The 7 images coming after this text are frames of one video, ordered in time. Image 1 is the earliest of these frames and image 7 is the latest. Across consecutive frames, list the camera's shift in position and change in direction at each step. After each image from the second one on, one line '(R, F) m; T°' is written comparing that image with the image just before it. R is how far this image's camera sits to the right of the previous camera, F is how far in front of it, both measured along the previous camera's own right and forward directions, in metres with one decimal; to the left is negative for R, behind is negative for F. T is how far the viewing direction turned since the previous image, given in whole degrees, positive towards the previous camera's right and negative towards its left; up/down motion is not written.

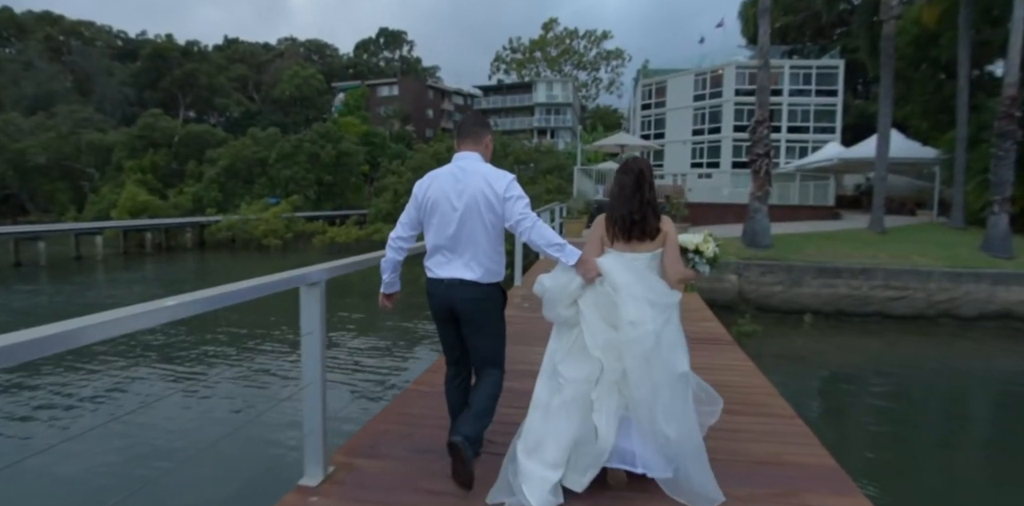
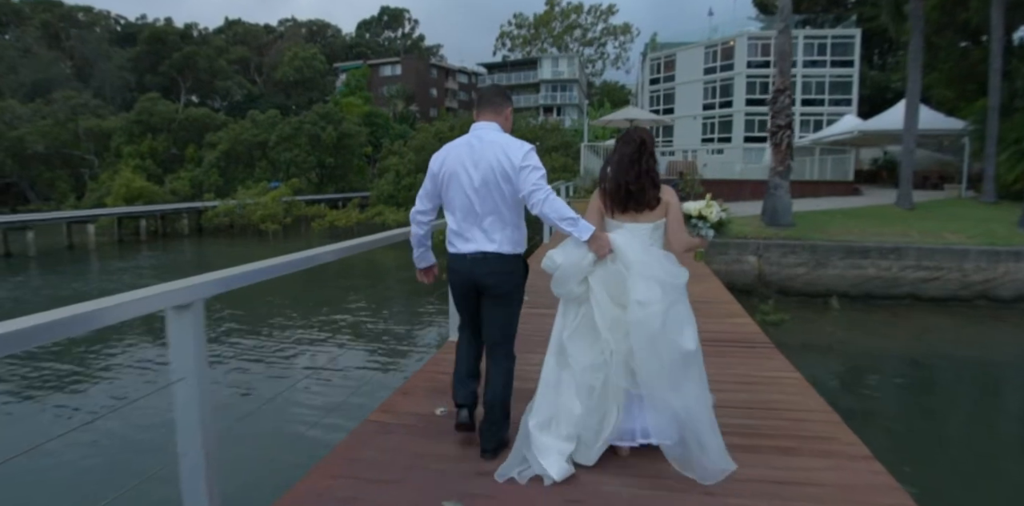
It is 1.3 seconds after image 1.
(0.0, +0.5) m; -1°
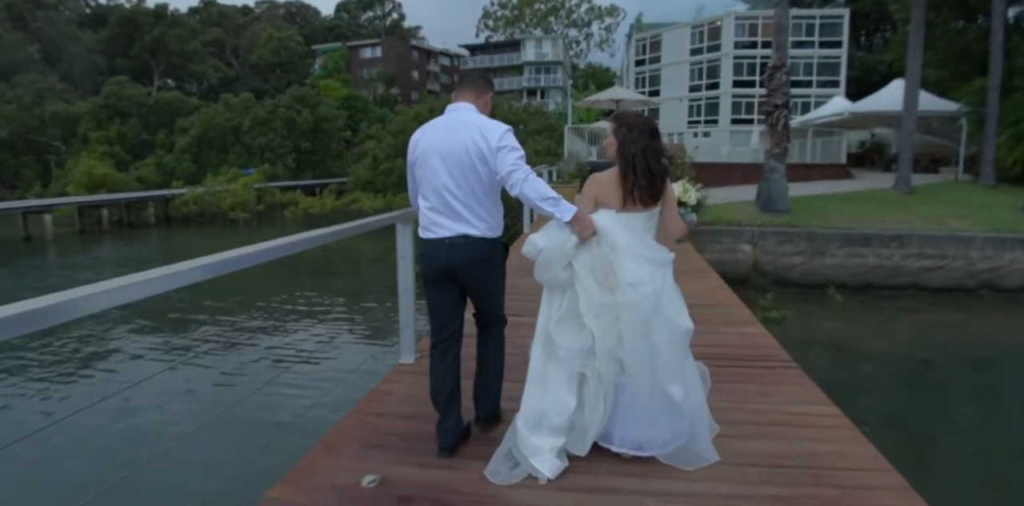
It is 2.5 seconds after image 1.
(+0.1, +0.6) m; +2°
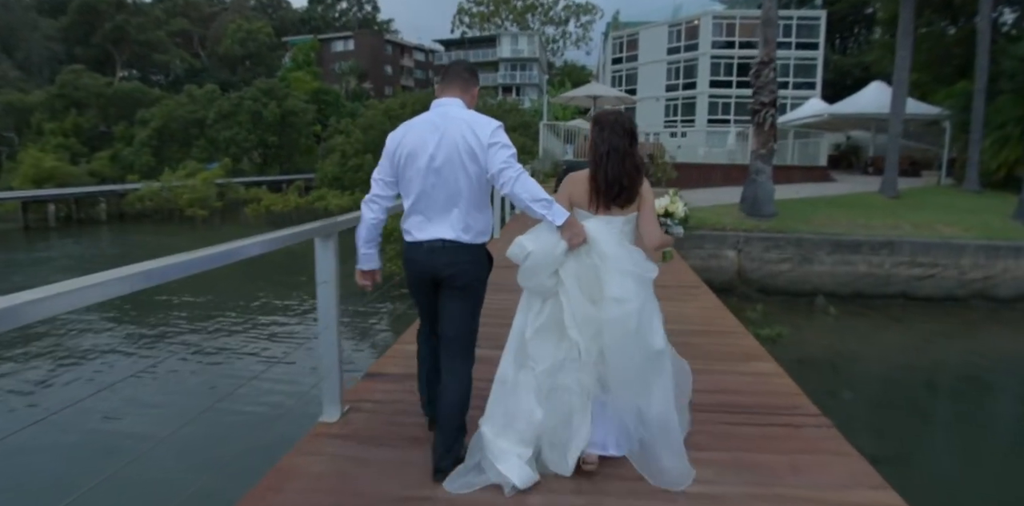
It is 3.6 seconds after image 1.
(+0.1, +0.6) m; +3°
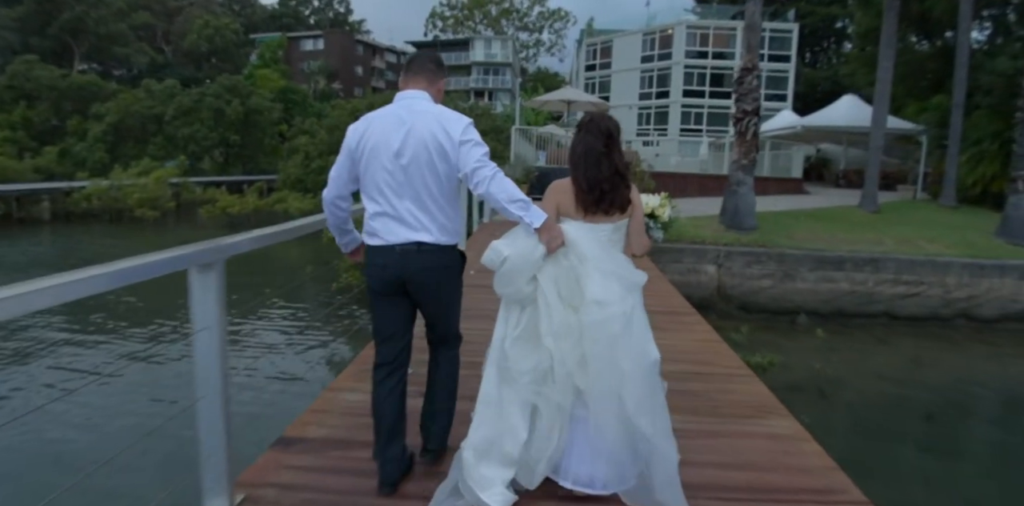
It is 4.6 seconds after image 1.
(+0.1, +0.5) m; +3°
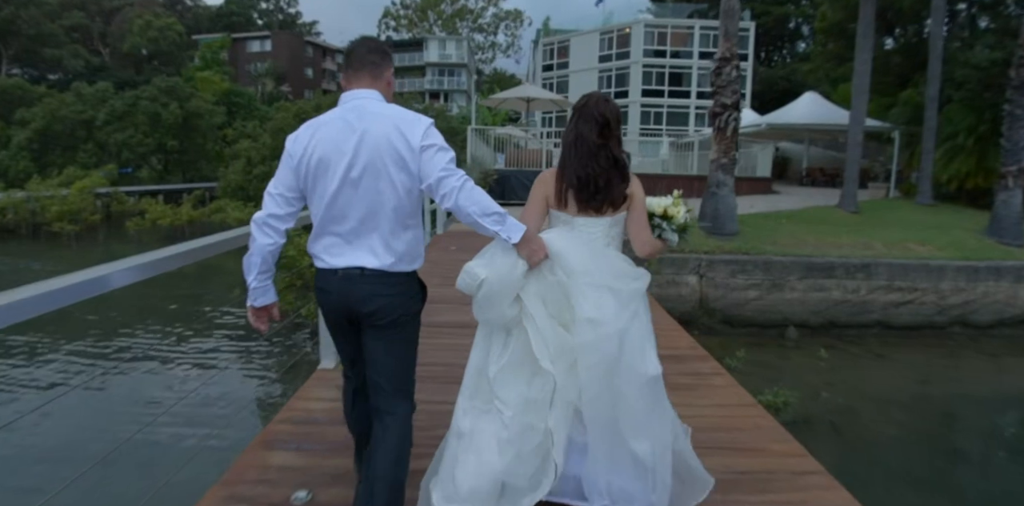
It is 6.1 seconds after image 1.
(0.0, +0.9) m; +4°
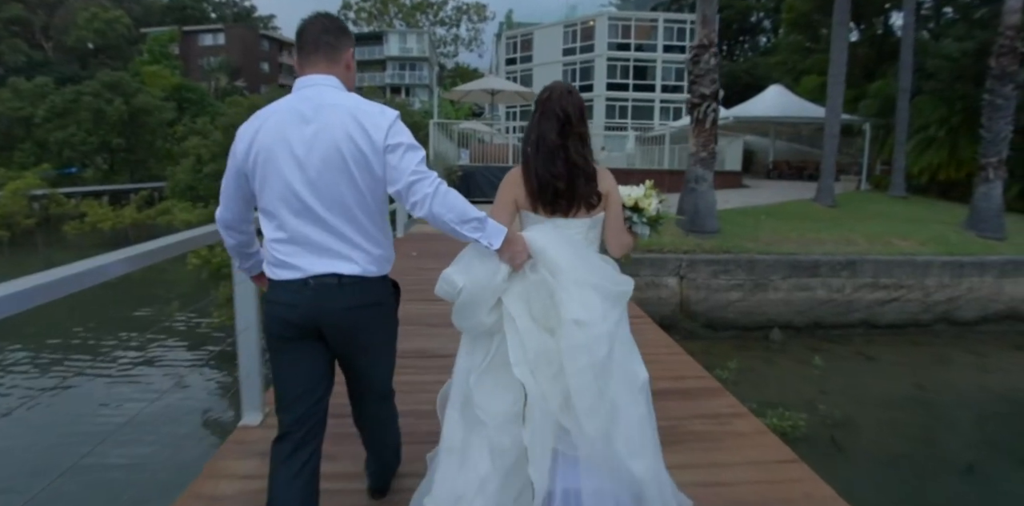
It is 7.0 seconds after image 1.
(0.0, +0.5) m; +3°
